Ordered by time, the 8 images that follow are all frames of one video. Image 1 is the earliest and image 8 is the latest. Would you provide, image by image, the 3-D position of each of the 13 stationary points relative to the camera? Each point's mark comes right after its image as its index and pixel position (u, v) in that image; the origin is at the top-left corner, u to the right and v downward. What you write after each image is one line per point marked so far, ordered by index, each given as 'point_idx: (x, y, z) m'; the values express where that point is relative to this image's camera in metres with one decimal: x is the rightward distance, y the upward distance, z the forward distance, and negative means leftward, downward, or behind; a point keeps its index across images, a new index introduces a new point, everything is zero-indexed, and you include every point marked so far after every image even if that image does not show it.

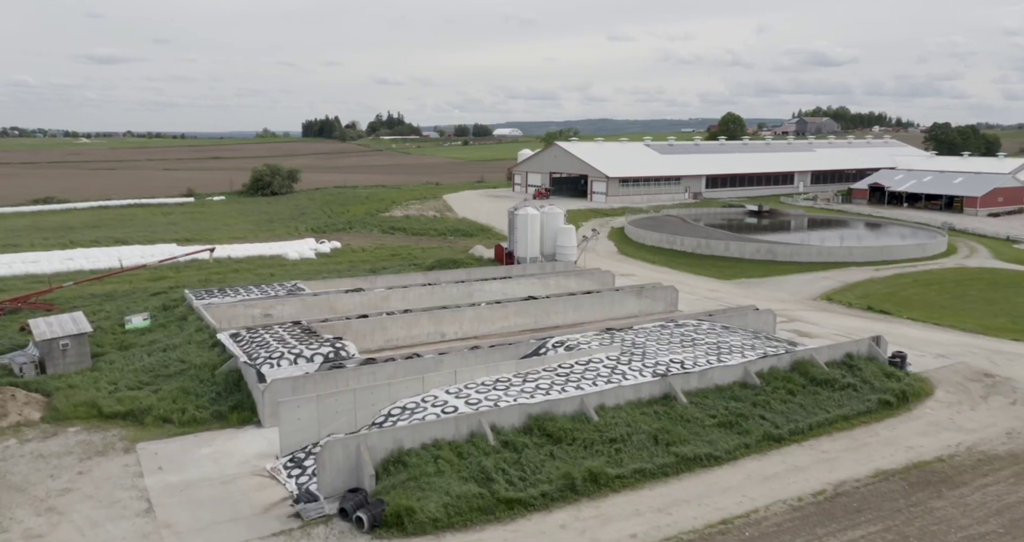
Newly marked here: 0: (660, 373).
0: (+3.0, -2.1, +14.6) m
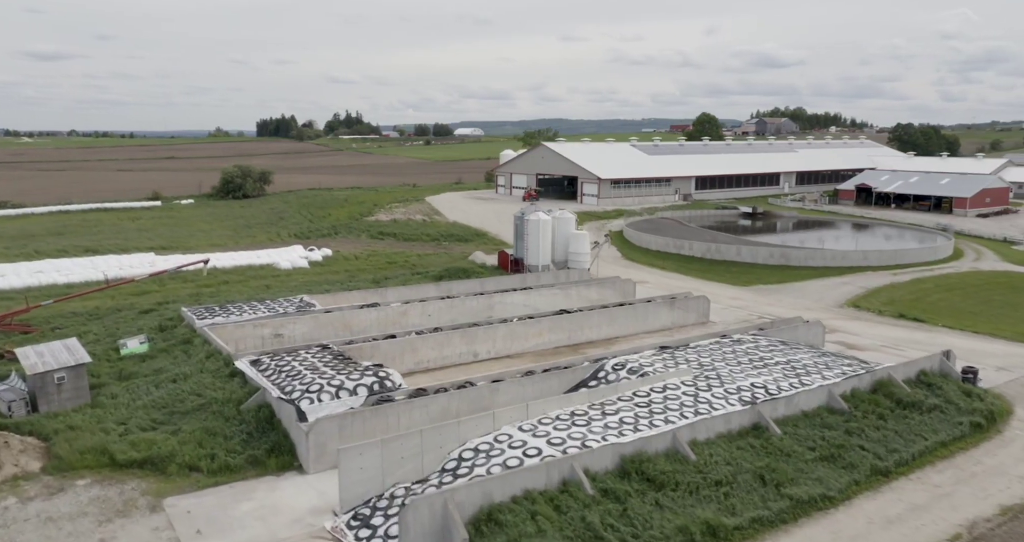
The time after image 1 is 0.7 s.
0: (+4.3, -2.4, +13.2) m
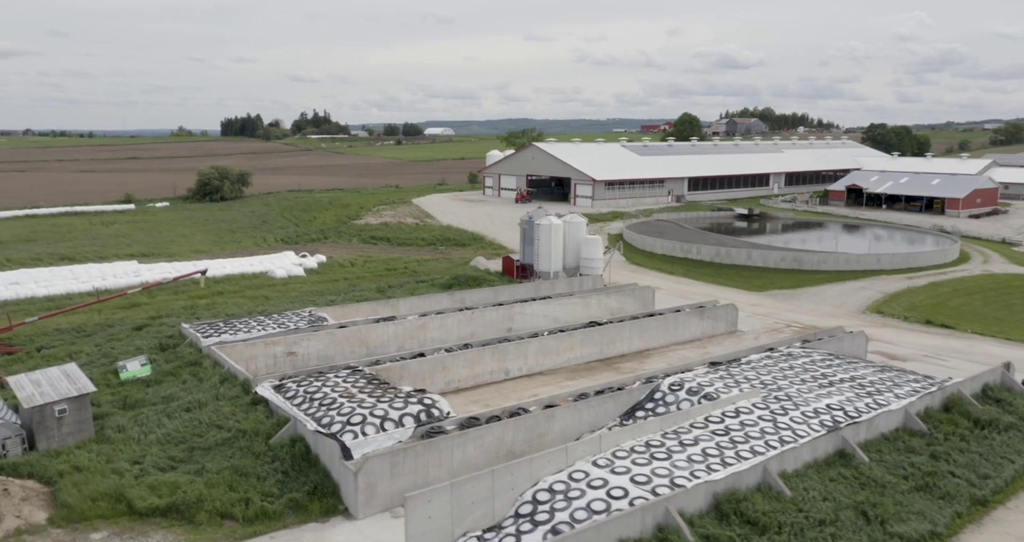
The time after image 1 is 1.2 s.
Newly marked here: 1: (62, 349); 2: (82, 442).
0: (+5.3, -2.6, +12.2) m
1: (-10.9, -1.9, +17.6) m
2: (-7.4, -3.0, +12.5) m
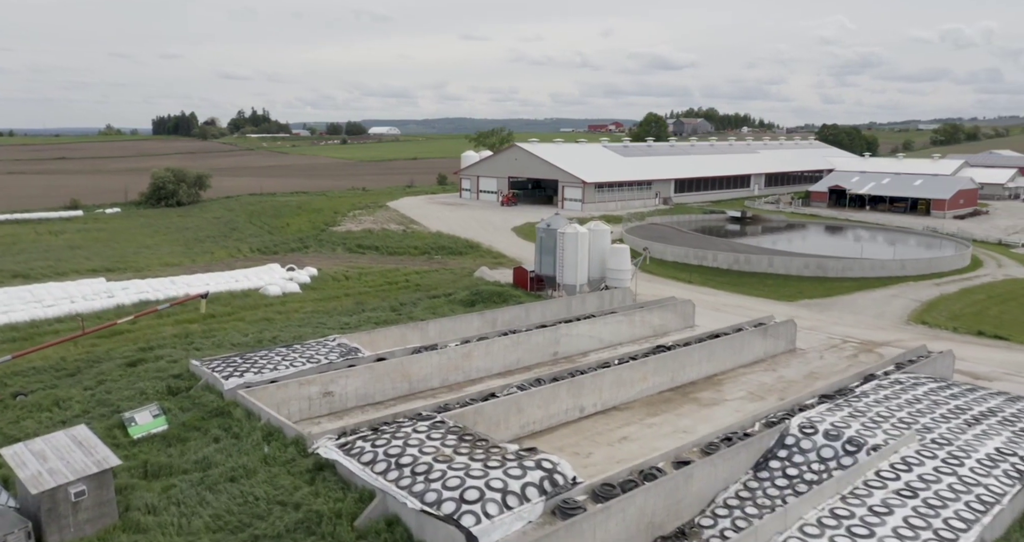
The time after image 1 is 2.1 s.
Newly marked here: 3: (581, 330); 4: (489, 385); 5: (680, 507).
0: (+7.2, -3.0, +10.5) m
1: (-9.4, -2.5, +14.5) m
2: (-5.5, -3.5, +9.7) m
3: (+1.8, -1.6, +19.4) m
4: (-0.5, -2.6, +16.8) m
5: (+2.4, -3.4, +10.4) m
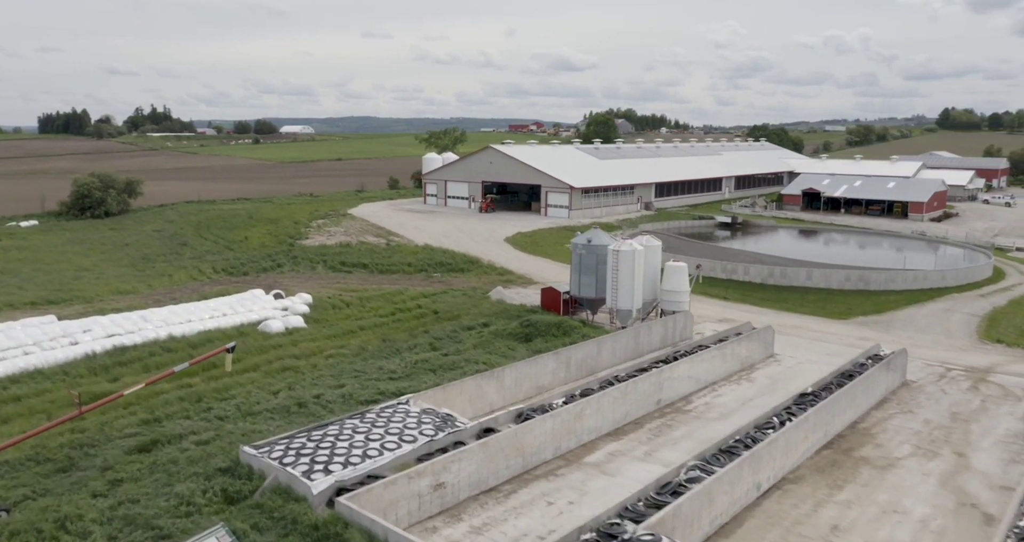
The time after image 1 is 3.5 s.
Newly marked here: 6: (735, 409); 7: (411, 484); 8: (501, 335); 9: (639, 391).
0: (+10.3, -3.6, +8.2) m
1: (-6.7, -3.4, +10.2) m
2: (-2.2, -4.3, +5.9) m
3: (+3.8, -2.3, +16.4) m
4: (+1.8, -3.4, +13.5) m
5: (+5.6, -4.1, +7.6) m
6: (+4.9, -3.0, +15.9) m
7: (-1.5, -3.1, +10.7) m
8: (-0.3, -1.7, +19.7) m
9: (+2.7, -2.5, +15.2) m
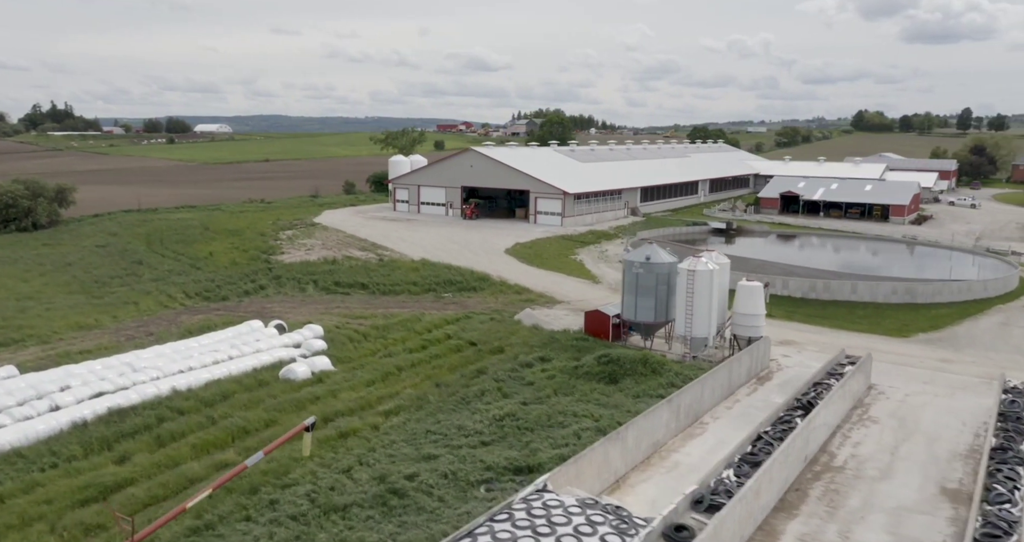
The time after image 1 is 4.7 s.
0: (+13.3, -4.0, +6.5) m
1: (-3.9, -4.1, +6.7) m
2: (+1.1, -5.0, +2.9) m
3: (+6.0, -2.8, +14.0) m
4: (+4.3, -4.0, +10.9) m
5: (+8.6, -4.6, +5.4) m
6: (+7.1, -3.6, +13.6) m
7: (+1.3, -3.8, +7.7) m
8: (+1.5, -2.3, +16.8) m
9: (+4.9, -3.1, +12.6) m
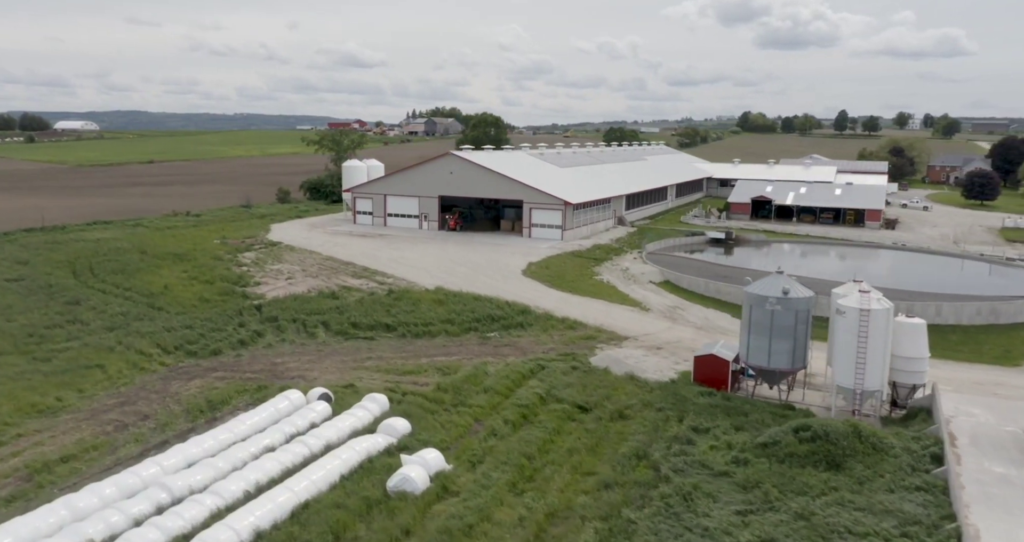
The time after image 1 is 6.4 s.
0: (+18.0, -4.6, +4.7) m
1: (+1.0, -5.2, +2.2) m
2: (+6.5, -6.0, -0.7) m
3: (+9.5, -3.7, +11.0) m
4: (+8.4, -4.8, +7.7) m
5: (+13.6, -5.4, +2.9) m
6: (+10.7, -4.4, +10.7) m
7: (+6.0, -4.7, +4.0) m
8: (+4.7, -3.3, +13.0) m
9: (+8.8, -3.9, +9.5) m
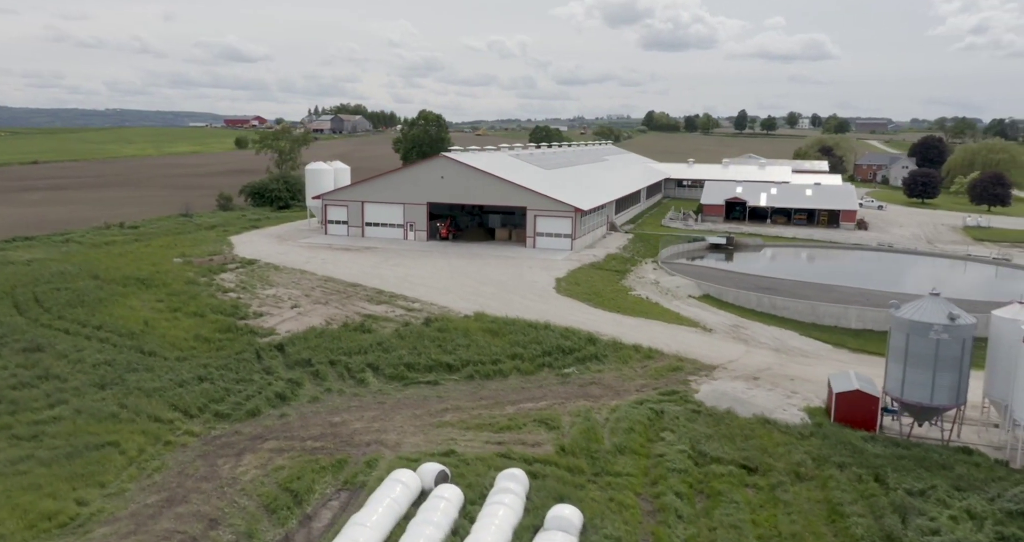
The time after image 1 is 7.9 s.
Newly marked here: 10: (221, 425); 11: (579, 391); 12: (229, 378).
0: (+22.2, -4.8, +4.4) m
1: (+5.8, -5.8, -0.4) m
2: (+11.7, -6.5, -2.5) m
3: (+13.0, -4.1, +9.4) m
4: (+12.4, -5.3, +6.0) m
5: (+18.1, -5.7, +2.0) m
6: (+14.2, -4.8, +9.4) m
7: (+10.4, -5.2, +2.1) m
8: (+7.9, -3.8, +10.8) m
9: (+12.4, -4.4, +7.8) m
10: (-6.0, -3.1, +14.8) m
11: (+1.5, -2.7, +17.4) m
12: (-6.6, -2.6, +16.9) m
